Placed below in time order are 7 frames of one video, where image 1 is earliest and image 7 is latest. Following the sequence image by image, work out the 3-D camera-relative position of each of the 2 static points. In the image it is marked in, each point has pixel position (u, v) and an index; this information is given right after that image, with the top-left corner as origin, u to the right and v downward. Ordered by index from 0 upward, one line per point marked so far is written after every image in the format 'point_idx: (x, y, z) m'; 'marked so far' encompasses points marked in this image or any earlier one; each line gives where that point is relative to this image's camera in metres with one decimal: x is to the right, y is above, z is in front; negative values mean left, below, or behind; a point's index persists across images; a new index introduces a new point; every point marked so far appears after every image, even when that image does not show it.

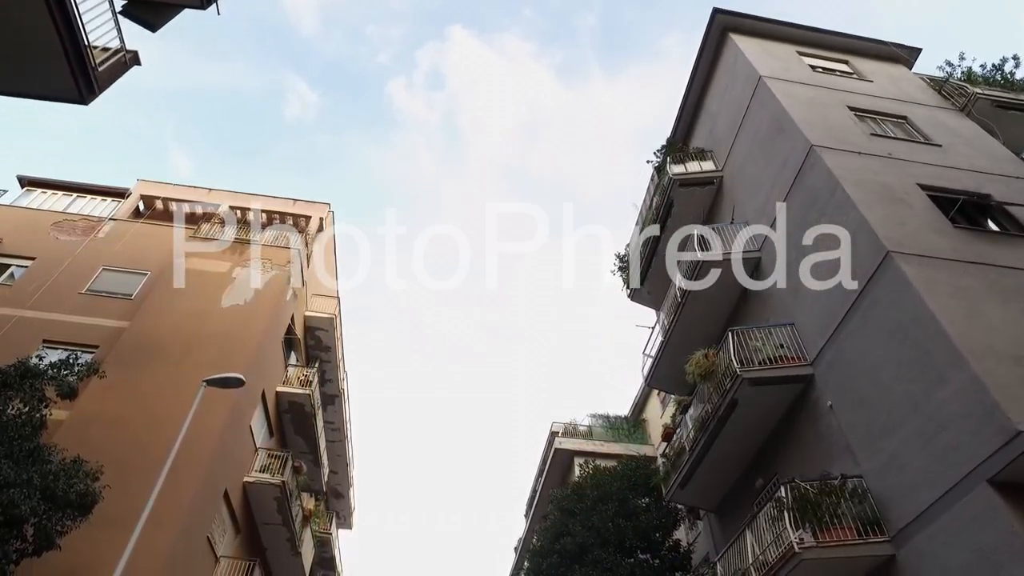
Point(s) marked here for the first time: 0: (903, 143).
0: (+7.6, +2.8, +12.1) m
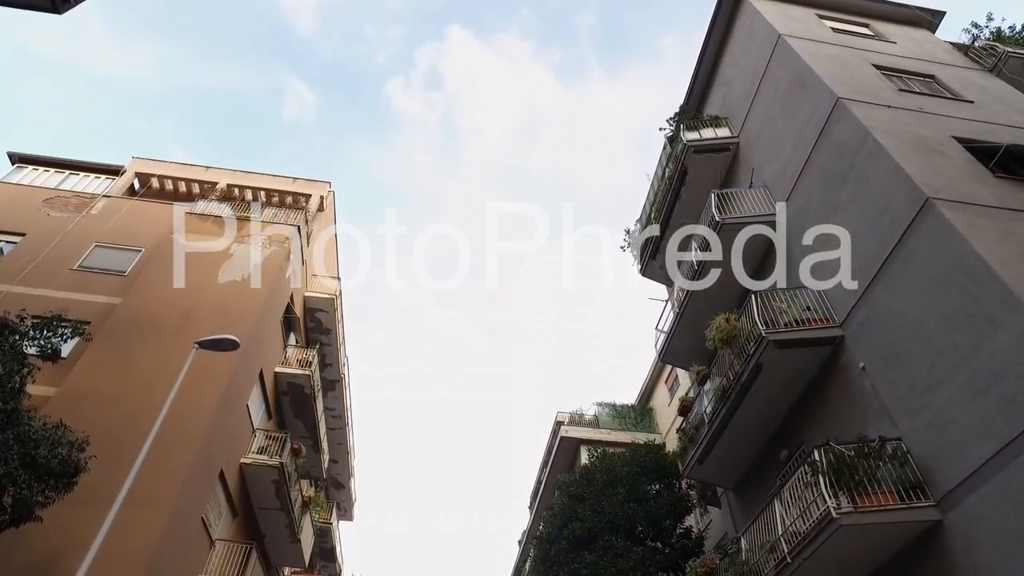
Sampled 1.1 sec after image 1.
0: (+7.7, +3.5, +11.5) m
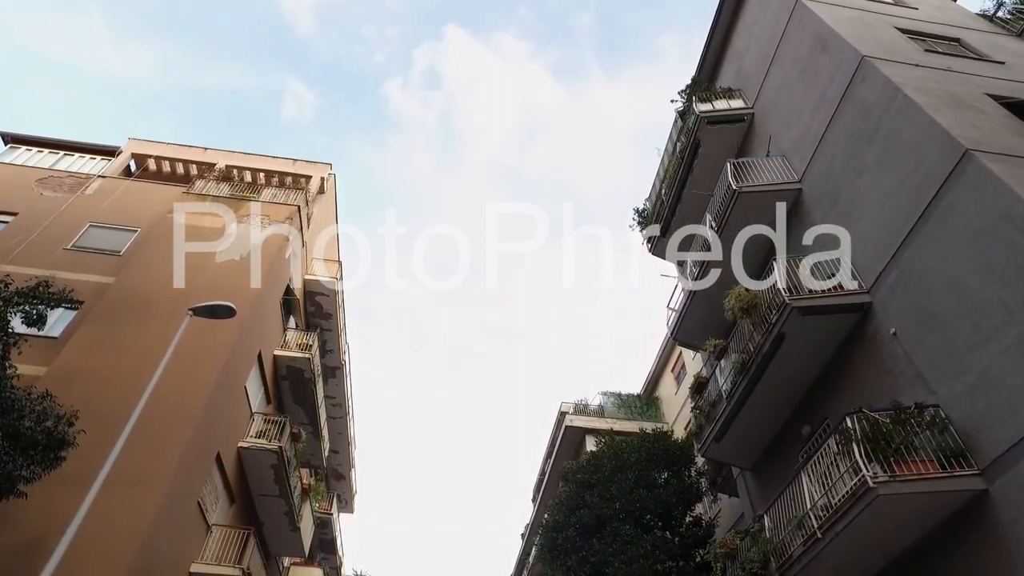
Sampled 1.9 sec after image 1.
0: (+7.9, +4.0, +11.0) m
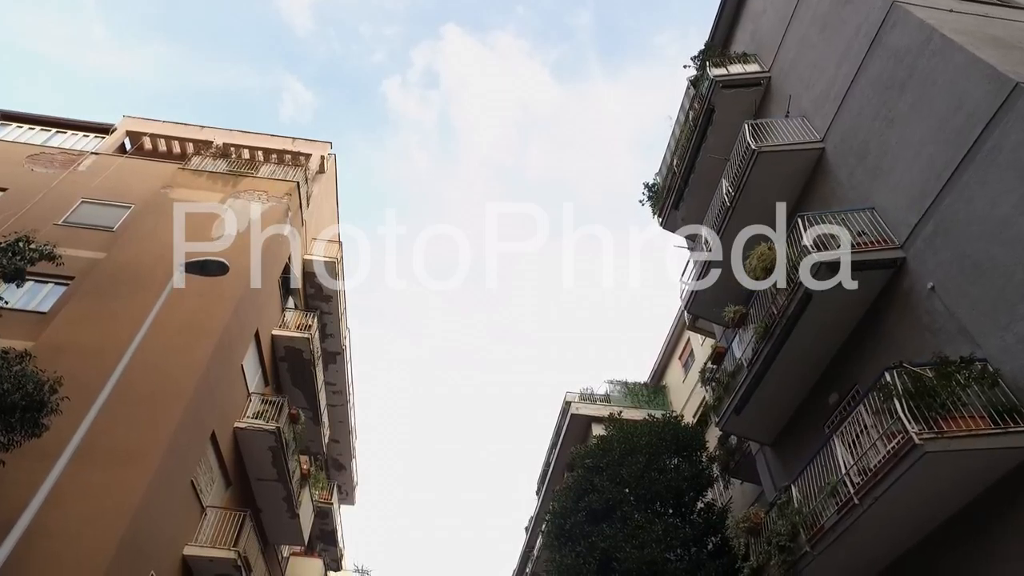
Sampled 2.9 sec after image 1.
0: (+8.1, +4.7, +10.4) m
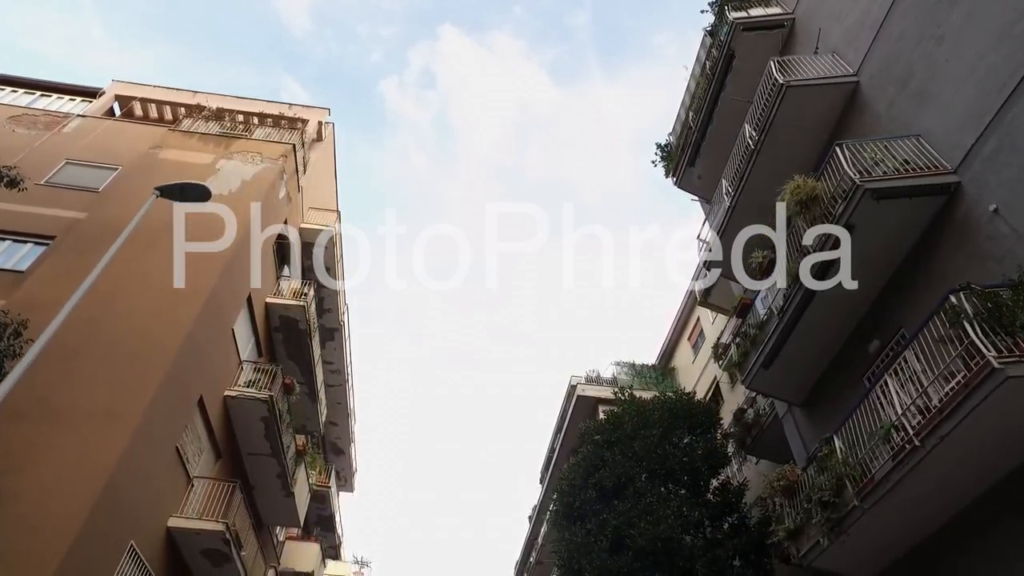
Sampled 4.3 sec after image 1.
0: (+8.2, +5.6, +9.6) m
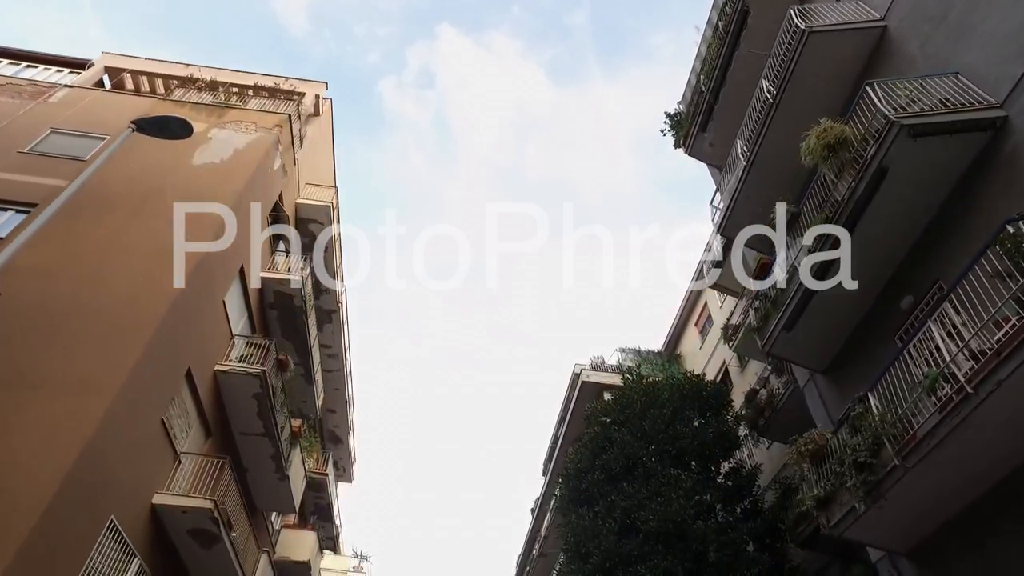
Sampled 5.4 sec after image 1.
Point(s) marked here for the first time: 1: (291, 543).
0: (+8.3, +6.2, +8.9) m
1: (-7.0, -8.1, +19.9) m
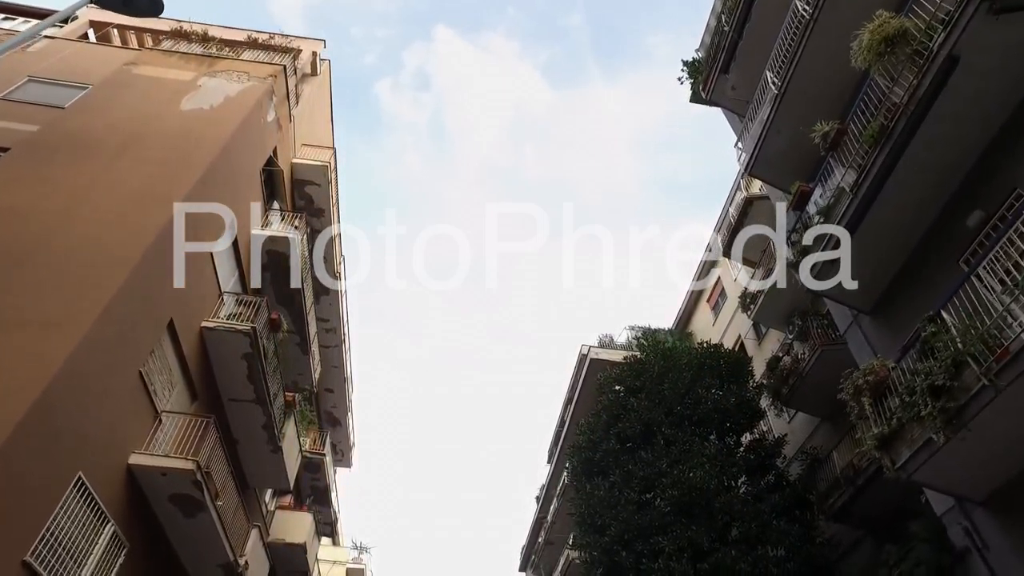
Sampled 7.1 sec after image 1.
0: (+8.5, +7.2, +7.9) m
1: (-6.8, -7.1, +18.9) m
